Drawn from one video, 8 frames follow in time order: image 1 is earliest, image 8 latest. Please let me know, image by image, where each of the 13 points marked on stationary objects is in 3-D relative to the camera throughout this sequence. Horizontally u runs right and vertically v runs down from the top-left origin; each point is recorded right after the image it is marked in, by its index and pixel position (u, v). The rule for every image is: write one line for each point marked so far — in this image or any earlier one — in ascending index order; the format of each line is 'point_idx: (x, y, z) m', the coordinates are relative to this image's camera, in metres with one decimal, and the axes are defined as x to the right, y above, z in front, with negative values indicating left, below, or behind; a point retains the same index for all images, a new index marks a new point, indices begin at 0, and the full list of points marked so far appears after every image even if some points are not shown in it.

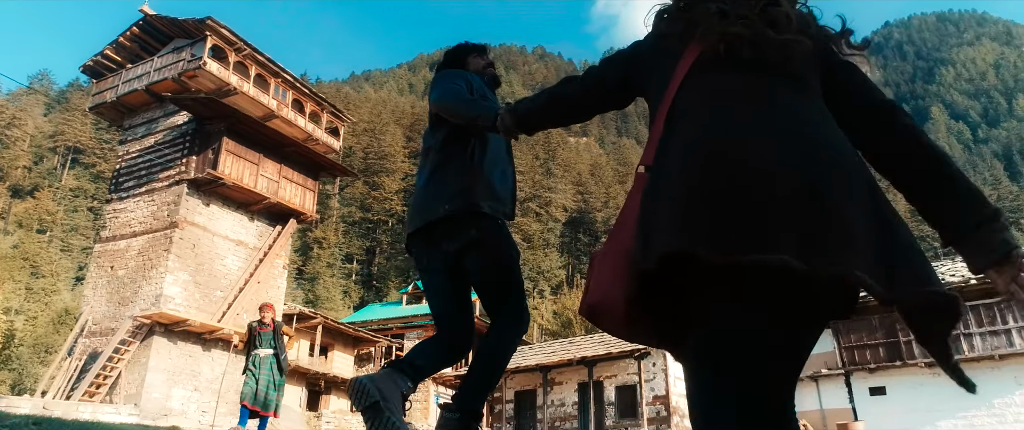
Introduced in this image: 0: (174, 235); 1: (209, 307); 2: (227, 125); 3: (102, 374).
0: (-8.8, -0.5, +18.8) m
1: (-8.2, -2.5, +19.4) m
2: (-8.0, +2.5, +20.1) m
3: (-9.7, -3.8, +17.1) m
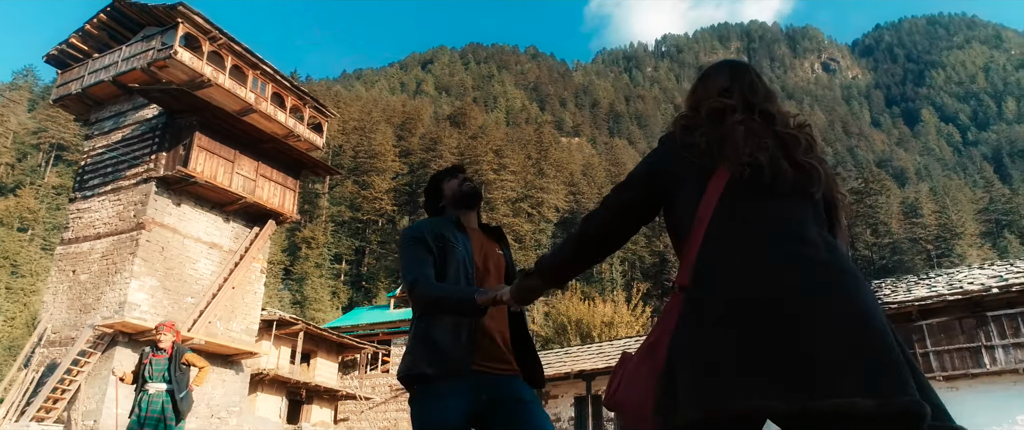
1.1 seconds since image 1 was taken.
0: (-9.0, -0.5, +17.4) m
1: (-8.4, -2.5, +18.0) m
2: (-8.2, +2.5, +18.8) m
3: (-9.9, -3.8, +15.7) m
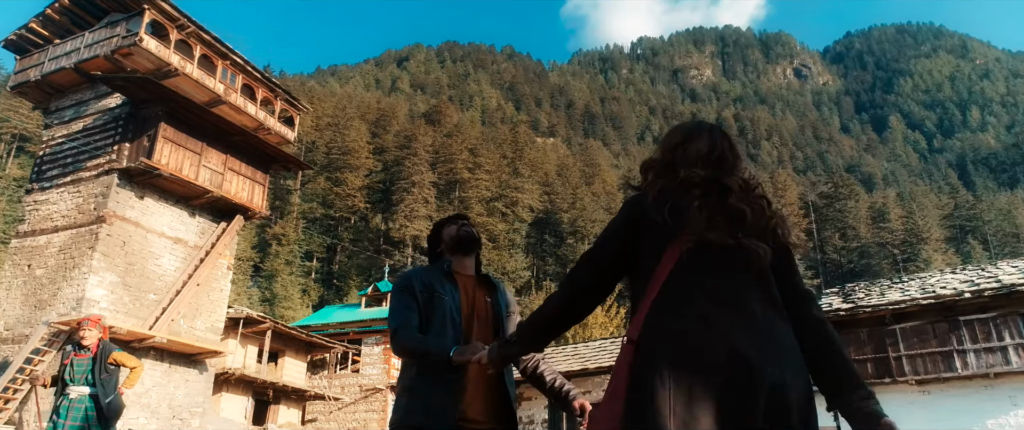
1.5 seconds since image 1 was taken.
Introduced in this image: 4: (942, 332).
0: (-9.6, -0.4, +16.7) m
1: (-9.0, -2.3, +17.4) m
2: (-8.7, +2.7, +18.2) m
3: (-10.5, -3.6, +15.0) m
4: (+11.1, -3.0, +18.6) m
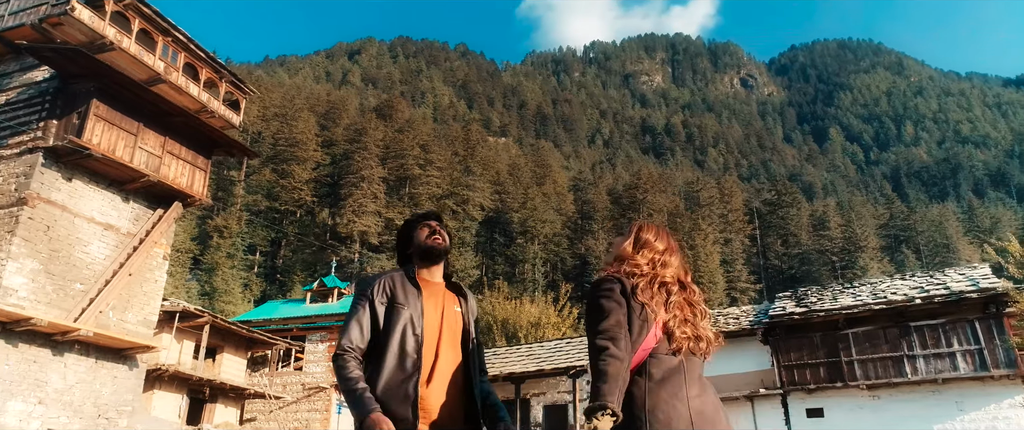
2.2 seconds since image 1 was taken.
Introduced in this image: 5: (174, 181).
0: (-10.5, 0.0, +15.4) m
1: (-10.0, -2.0, +16.1) m
2: (-9.7, +3.0, +16.9) m
3: (-11.4, -3.2, +13.6) m
4: (+9.9, -3.2, +18.7) m
5: (-8.9, +0.9, +18.9) m
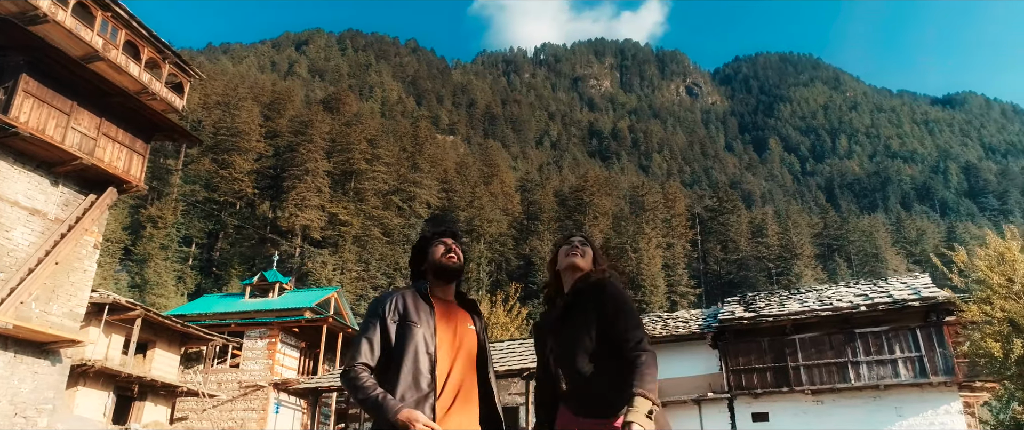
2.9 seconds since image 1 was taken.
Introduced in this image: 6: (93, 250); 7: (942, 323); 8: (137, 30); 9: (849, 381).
0: (-11.4, +0.4, +14.2) m
1: (-11.0, -1.6, +14.9) m
2: (-10.6, +3.4, +15.7) m
3: (-12.2, -2.8, +12.3) m
4: (+8.6, -3.4, +19.0) m
5: (-10.0, +1.2, +17.8) m
6: (-10.7, -0.9, +18.3) m
7: (+10.9, -2.7, +18.1) m
8: (-10.3, +5.1, +19.7) m
9: (+8.7, -4.3, +18.6) m
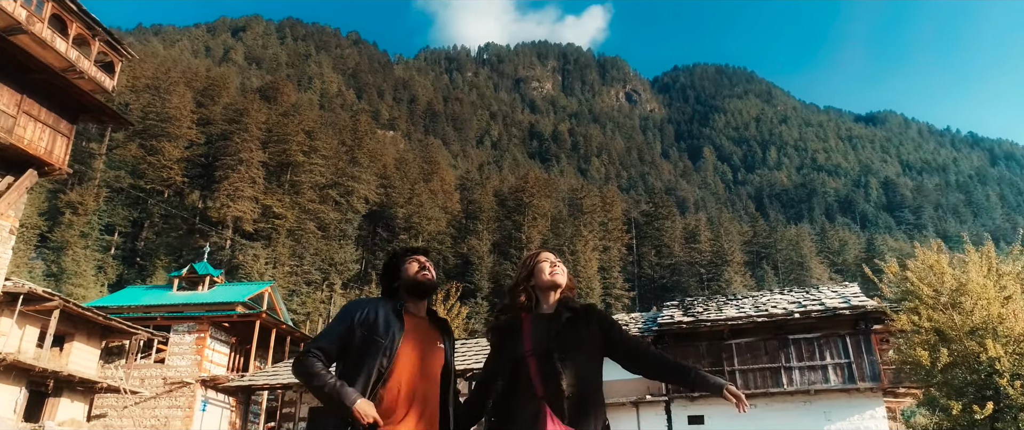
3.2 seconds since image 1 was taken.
0: (-12.3, +0.8, +13.0) m
1: (-12.1, -1.2, +13.7) m
2: (-11.6, +3.8, +14.6) m
3: (-13.1, -2.3, +11.0) m
4: (+7.1, -3.7, +19.5) m
5: (-11.3, +1.6, +16.7) m
6: (-12.1, -0.5, +17.2) m
7: (+9.4, -3.0, +18.8) m
8: (-11.6, +5.5, +18.5) m
9: (+7.2, -4.6, +19.1) m
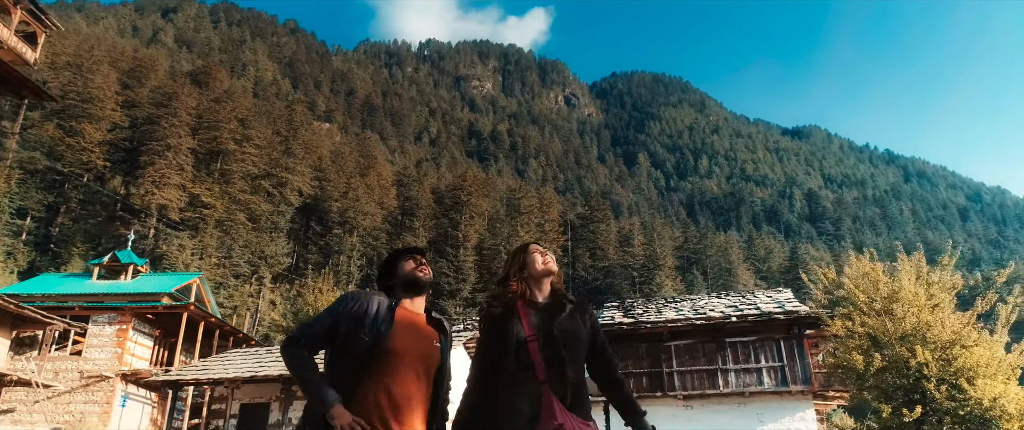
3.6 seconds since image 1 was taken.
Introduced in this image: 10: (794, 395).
0: (-13.1, +1.3, +11.6) m
1: (-13.0, -0.7, +12.4) m
2: (-12.4, +4.3, +13.3) m
3: (-13.8, -1.8, +9.6) m
4: (+5.5, -3.8, +19.9) m
5: (-12.3, +2.1, +15.5) m
6: (-13.3, 0.0, +15.8) m
7: (+7.9, -3.2, +19.4) m
8: (-12.7, +5.9, +17.3) m
9: (+5.6, -4.7, +19.5) m
10: (+7.4, -4.7, +18.8) m
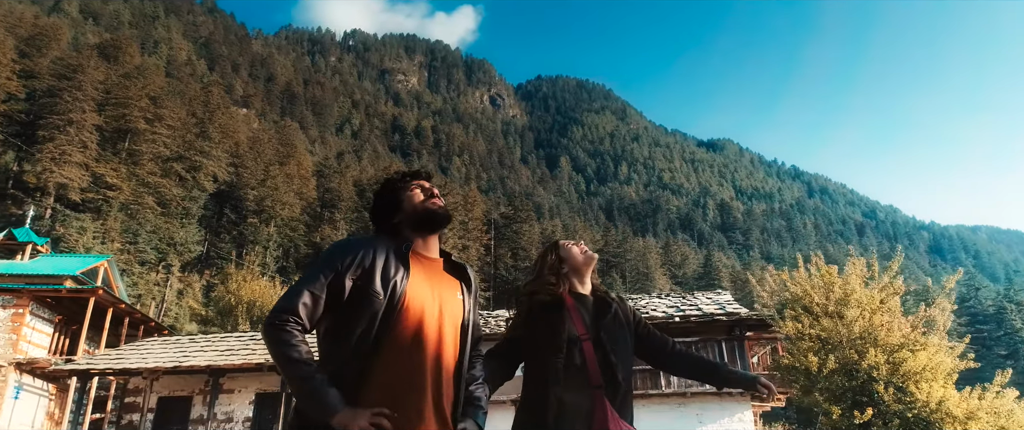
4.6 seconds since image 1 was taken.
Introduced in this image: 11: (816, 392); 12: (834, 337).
0: (-13.4, +2.1, +9.5) m
1: (-13.5, +0.1, +10.2) m
2: (-12.8, +5.0, +11.2) m
3: (-14.0, -1.0, +7.4) m
4: (+3.9, -3.8, +19.8) m
5: (-13.1, +2.9, +13.4) m
6: (-14.1, +0.9, +13.7) m
7: (+6.3, -3.3, +19.5) m
8: (-13.5, +6.7, +15.1) m
9: (+4.0, -4.7, +19.4) m
10: (+5.8, -4.8, +18.9) m
11: (+6.0, -3.5, +14.1) m
12: (+6.4, -2.5, +14.4) m
